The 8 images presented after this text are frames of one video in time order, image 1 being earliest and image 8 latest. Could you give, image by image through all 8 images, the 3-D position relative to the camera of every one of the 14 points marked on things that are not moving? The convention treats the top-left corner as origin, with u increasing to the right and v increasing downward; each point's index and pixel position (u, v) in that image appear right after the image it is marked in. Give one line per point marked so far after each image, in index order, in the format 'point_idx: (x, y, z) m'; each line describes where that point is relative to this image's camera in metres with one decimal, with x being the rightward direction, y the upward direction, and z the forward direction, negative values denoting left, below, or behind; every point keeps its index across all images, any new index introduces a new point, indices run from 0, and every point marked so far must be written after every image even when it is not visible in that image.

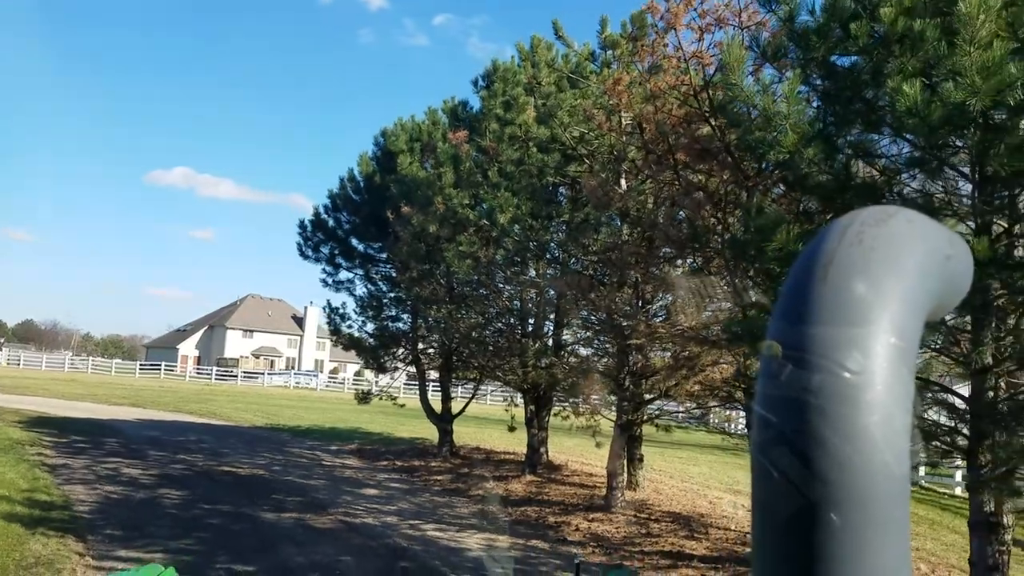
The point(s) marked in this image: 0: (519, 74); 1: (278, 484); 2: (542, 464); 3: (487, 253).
0: (+0.1, +2.9, +12.8) m
1: (-3.4, -2.8, +13.4) m
2: (+0.5, -2.9, +15.3) m
3: (-0.4, +0.5, +12.7) m
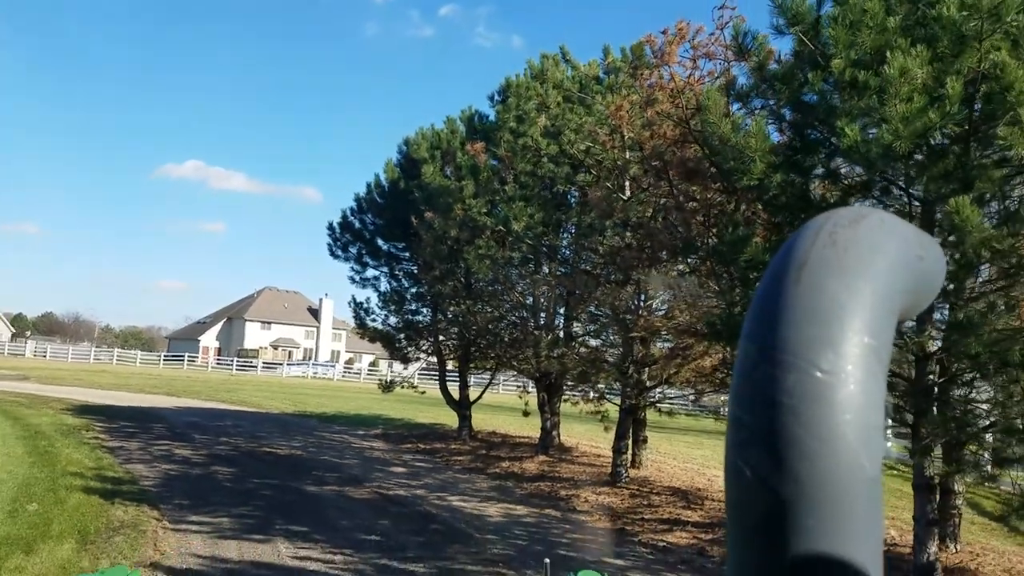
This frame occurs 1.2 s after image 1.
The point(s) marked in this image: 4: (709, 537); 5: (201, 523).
0: (+0.3, +2.9, +14.1) m
1: (-3.1, -2.8, +14.8) m
2: (+0.8, -2.8, +16.6) m
3: (-0.1, +0.5, +14.0) m
4: (+2.0, -2.5, +9.5) m
5: (-3.3, -2.5, +9.8) m
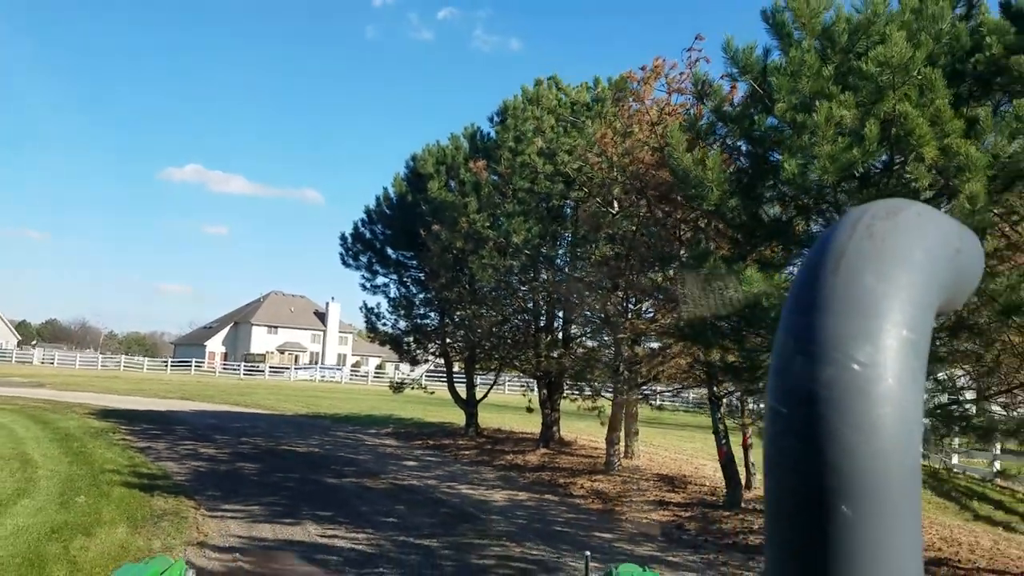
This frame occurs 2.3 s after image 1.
0: (+0.2, +2.8, +15.2) m
1: (-3.1, -2.9, +16.0) m
2: (+0.8, -2.9, +17.8) m
3: (-0.2, +0.4, +15.2) m
4: (+2.0, -2.6, +10.7) m
5: (-3.3, -2.6, +11.0) m
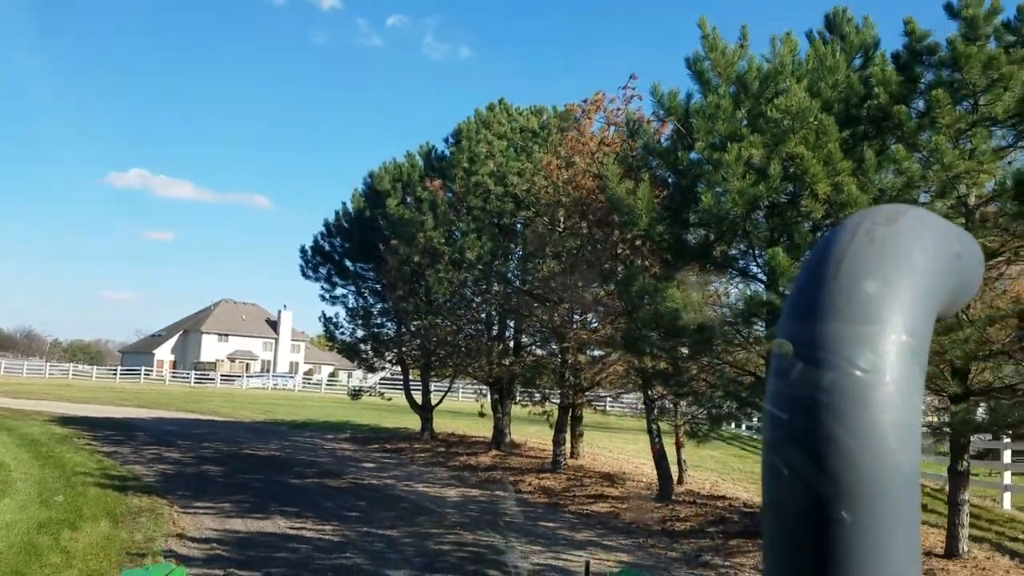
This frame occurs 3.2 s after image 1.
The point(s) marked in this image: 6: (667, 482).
0: (-0.6, +2.6, +16.3) m
1: (-3.9, -3.1, +16.8) m
2: (-0.1, -3.1, +18.8) m
3: (-1.0, +0.2, +16.2) m
4: (+1.4, -2.8, +11.8) m
5: (-3.8, -2.8, +11.8) m
6: (+2.1, -2.6, +12.3) m
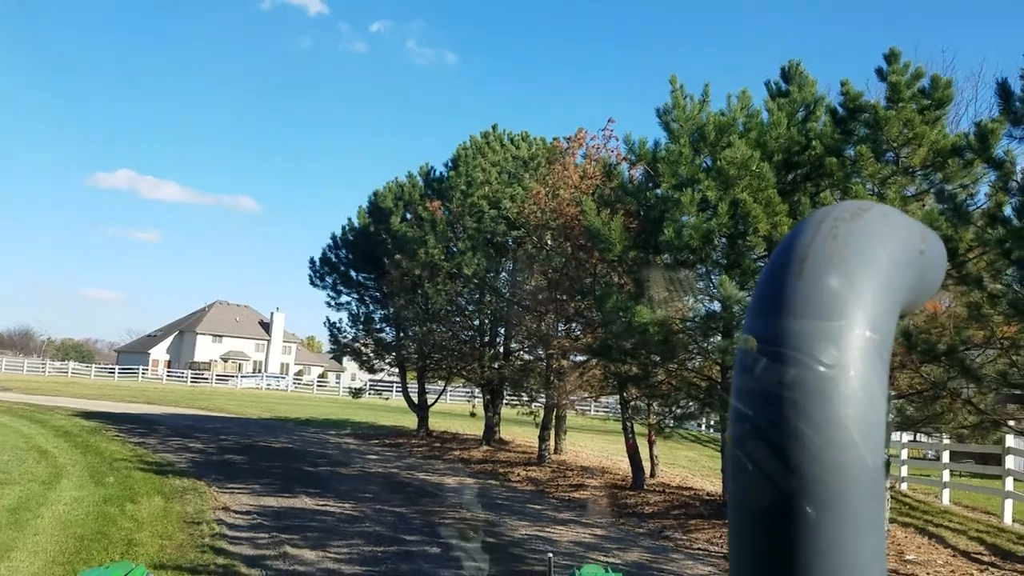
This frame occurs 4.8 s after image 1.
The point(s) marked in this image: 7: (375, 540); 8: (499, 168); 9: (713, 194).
0: (-0.6, +2.4, +18.1) m
1: (-4.1, -3.3, +18.6) m
2: (-0.3, -3.3, +20.7) m
3: (-1.1, 0.0, +18.1) m
4: (+1.3, -3.0, +13.6) m
5: (-4.0, -2.9, +13.6) m
6: (+1.9, -2.8, +14.2) m
7: (-1.4, -2.7, +9.9) m
8: (-0.2, +2.2, +17.8) m
9: (+2.2, +1.0, +10.4) m
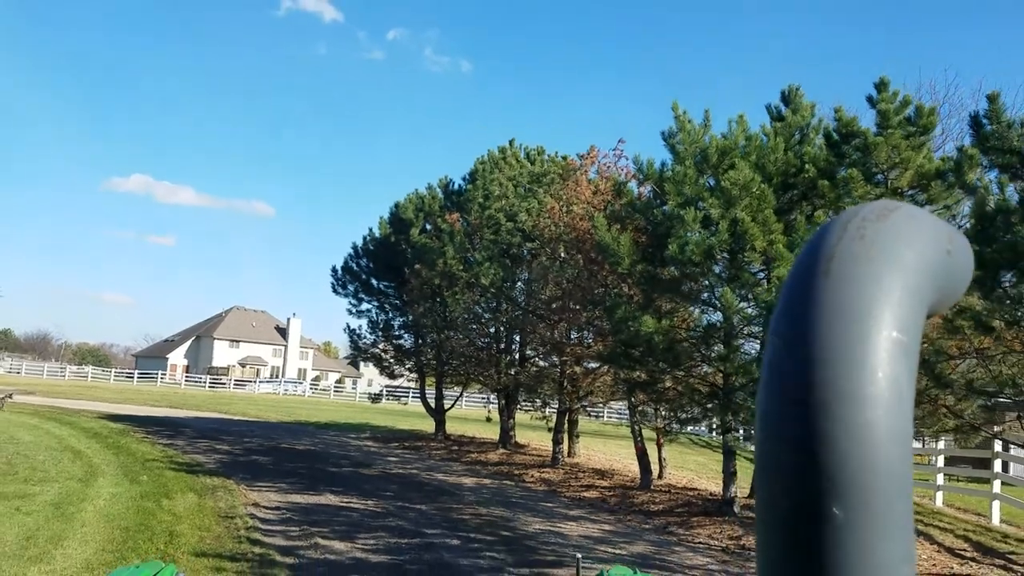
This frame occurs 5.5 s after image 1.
0: (-0.3, +2.2, +18.8) m
1: (-3.8, -3.5, +19.3) m
2: (0.0, -3.5, +21.3) m
3: (-0.8, -0.2, +18.8) m
4: (+1.5, -3.1, +14.3) m
5: (-3.7, -3.1, +14.3) m
6: (+2.2, -3.0, +14.8) m
7: (-1.3, -2.8, +10.6) m
8: (+0.1, +2.1, +18.5) m
9: (+2.4, +0.9, +11.0) m
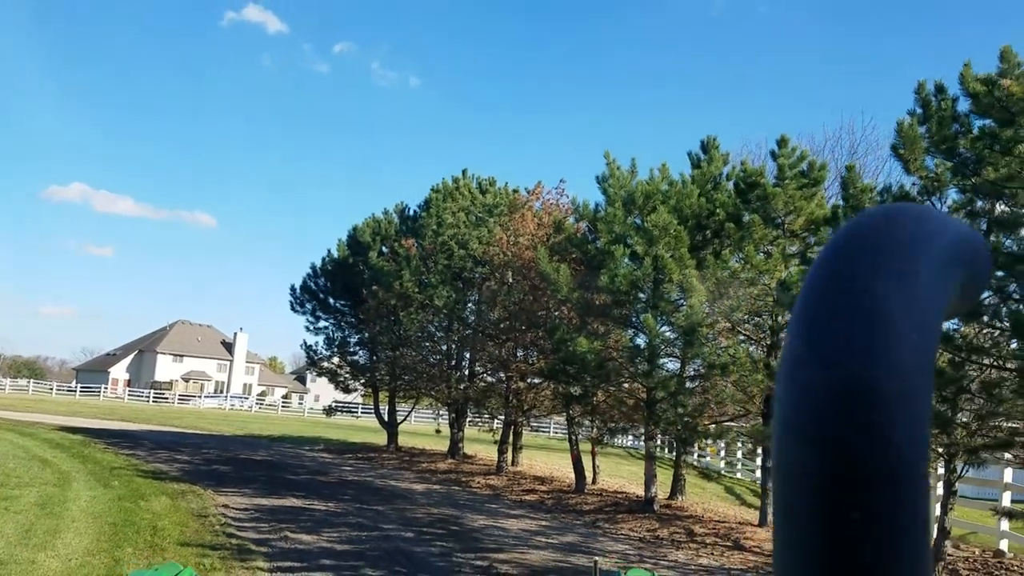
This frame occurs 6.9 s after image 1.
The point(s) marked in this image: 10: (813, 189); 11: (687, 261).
0: (-1.4, +1.8, +20.3) m
1: (-5.0, -3.9, +20.5) m
2: (-1.3, -4.0, +22.7) m
3: (-1.9, -0.6, +20.2) m
4: (+0.6, -3.5, +15.8) m
5: (-4.6, -3.4, +15.6) m
6: (+1.2, -3.4, +16.4) m
7: (-2.0, -3.1, +12.0) m
8: (-1.0, +1.6, +20.0) m
9: (+1.7, +0.5, +12.7) m
10: (+3.8, +1.2, +11.8) m
11: (+2.3, +0.4, +12.3) m
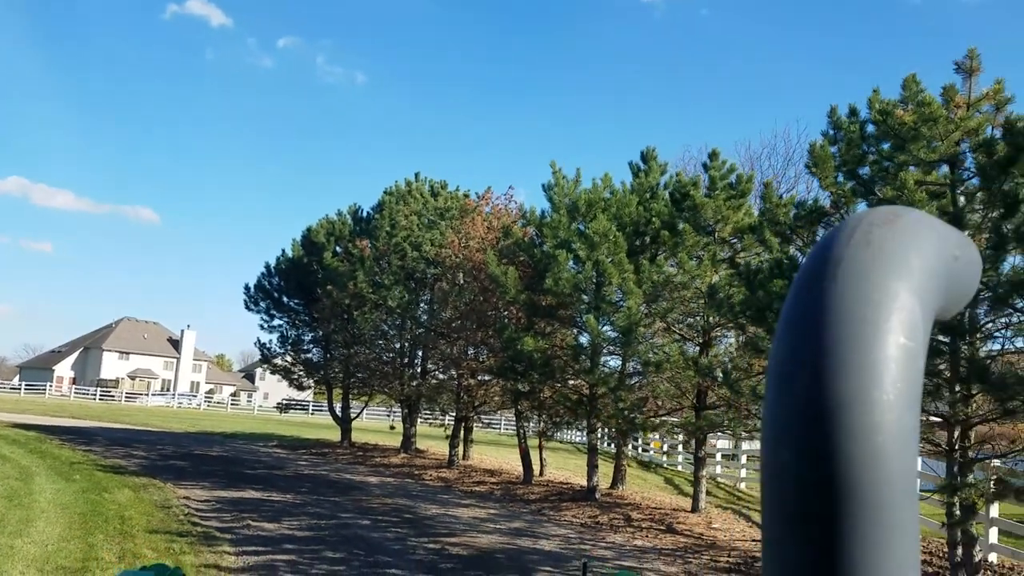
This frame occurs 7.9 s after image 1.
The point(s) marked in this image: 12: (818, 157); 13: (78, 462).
0: (-2.5, +1.8, +21.1) m
1: (-6.1, -3.9, +21.1) m
2: (-2.5, -4.0, +23.5) m
3: (-3.0, -0.6, +20.9) m
4: (-0.3, -3.6, +16.6) m
5: (-5.5, -3.4, +16.1) m
6: (+0.3, -3.4, +17.2) m
7: (-2.6, -3.1, +12.7) m
8: (-2.0, +1.6, +20.7) m
9: (+1.0, +0.5, +13.6) m
10: (+3.1, +1.2, +12.8) m
11: (+1.6, +0.3, +13.2) m
12: (+3.3, +1.4, +10.1) m
13: (-8.8, -3.5, +18.9) m
